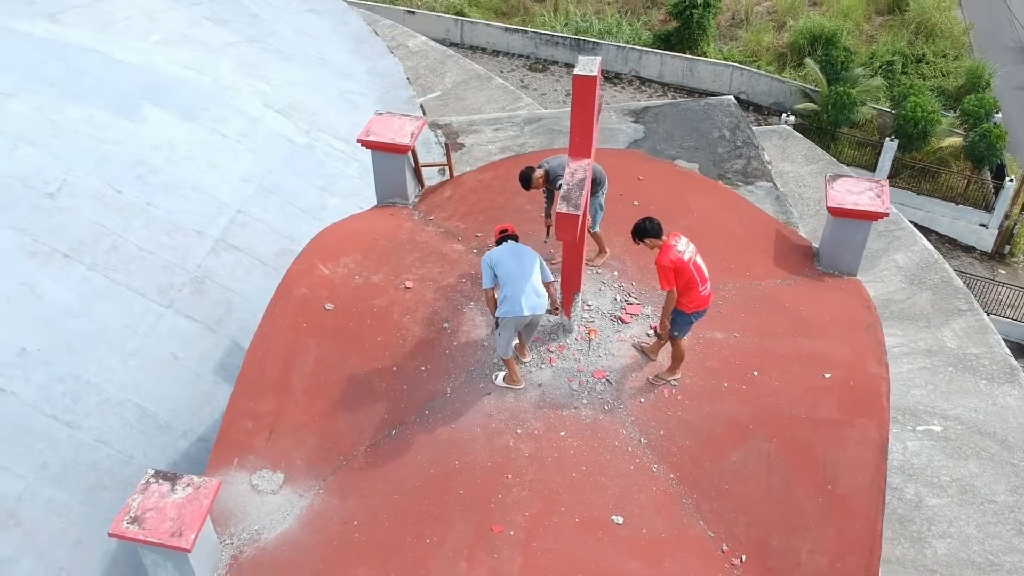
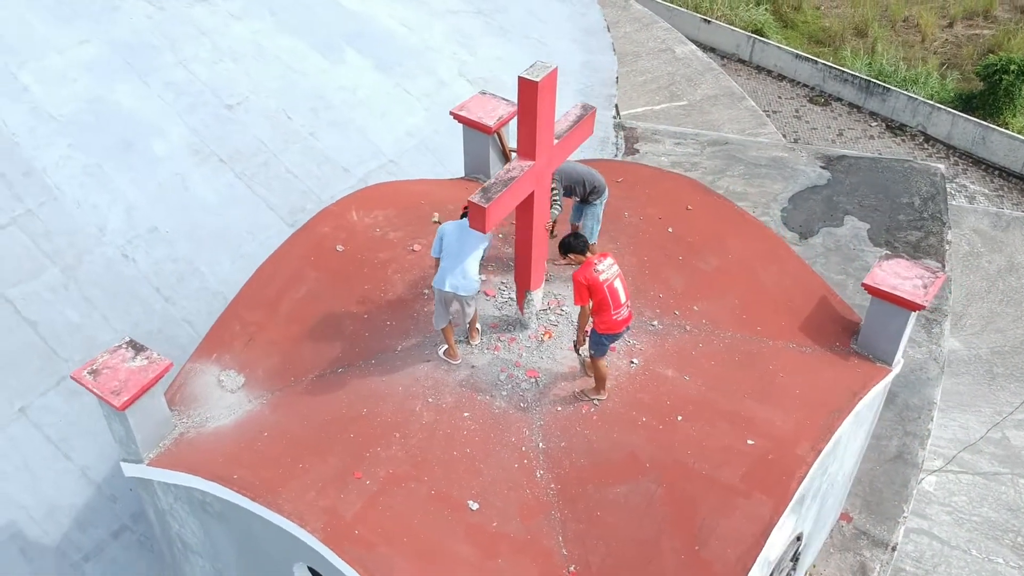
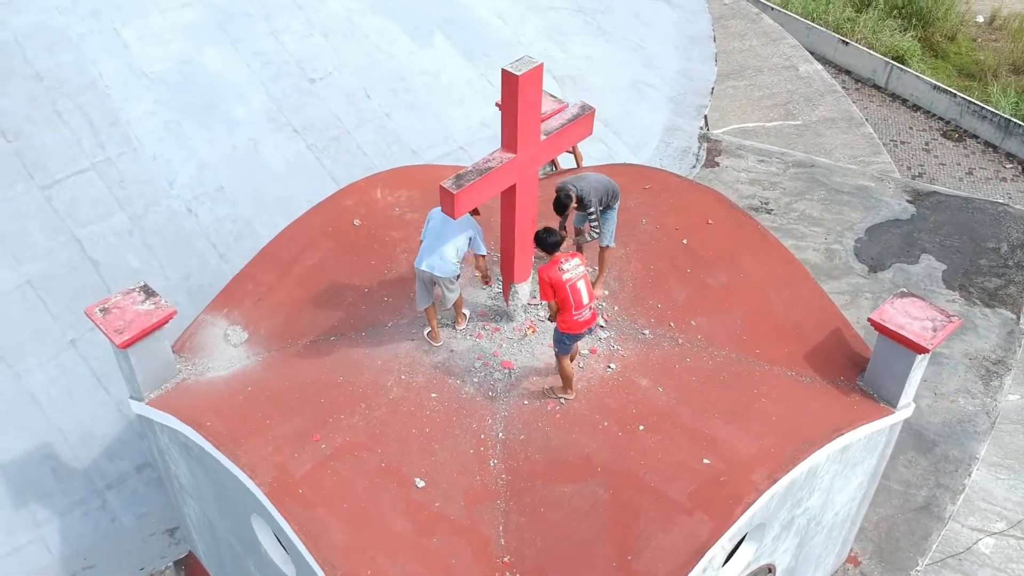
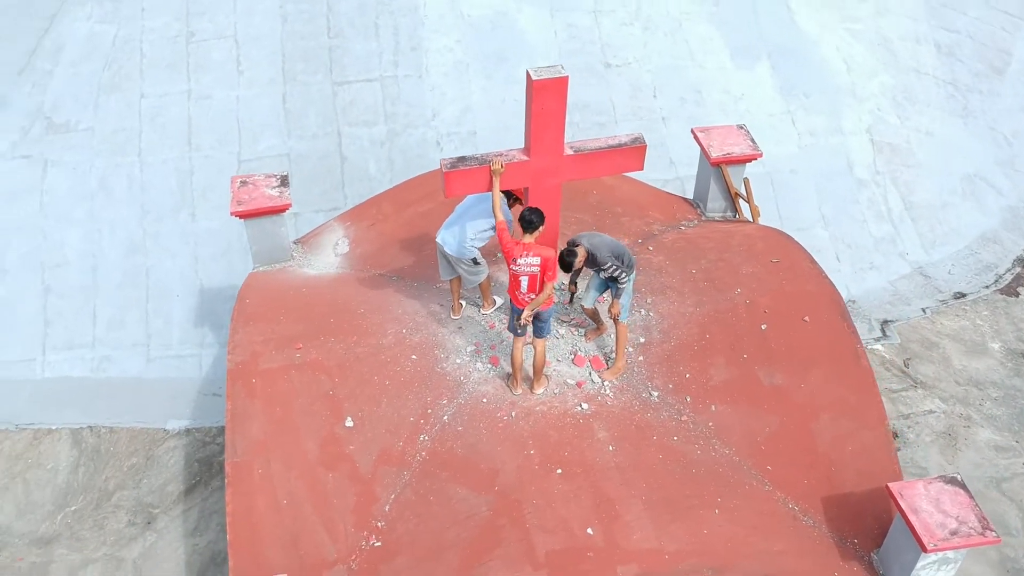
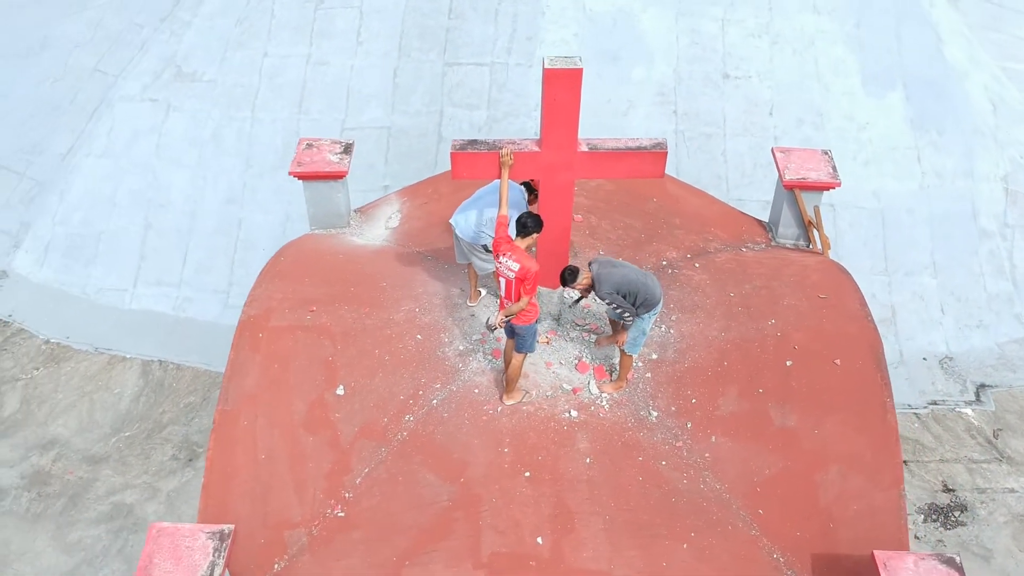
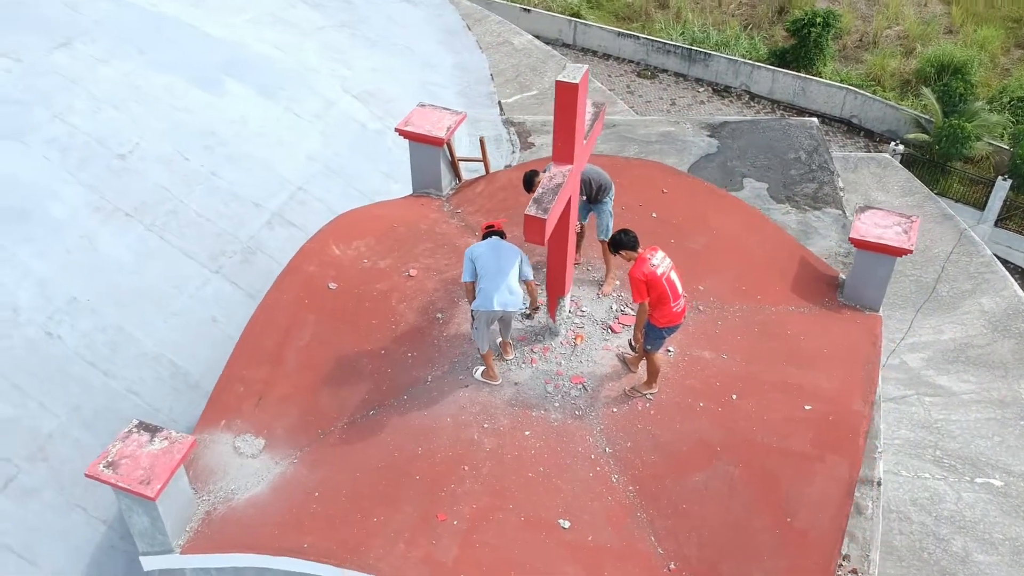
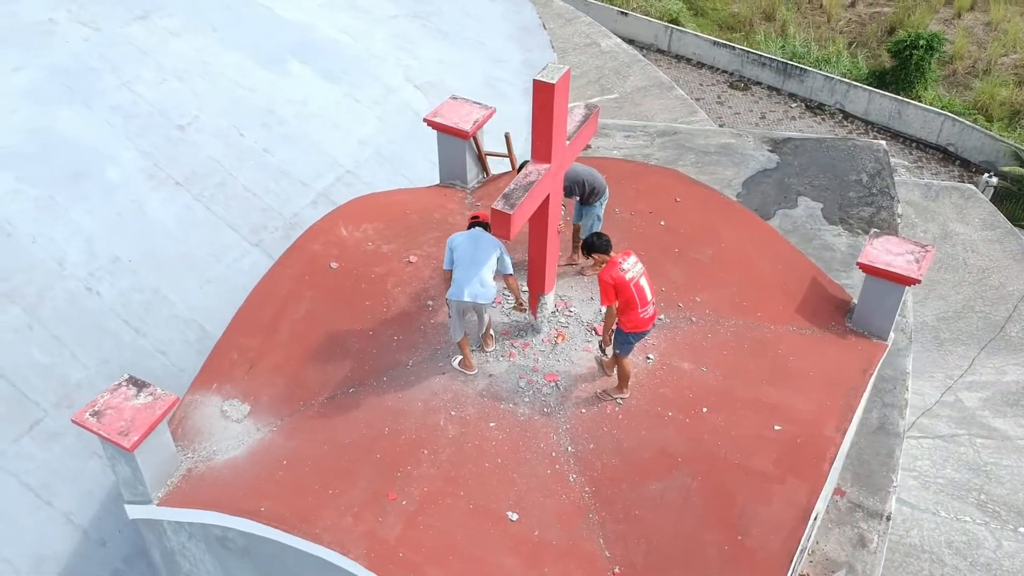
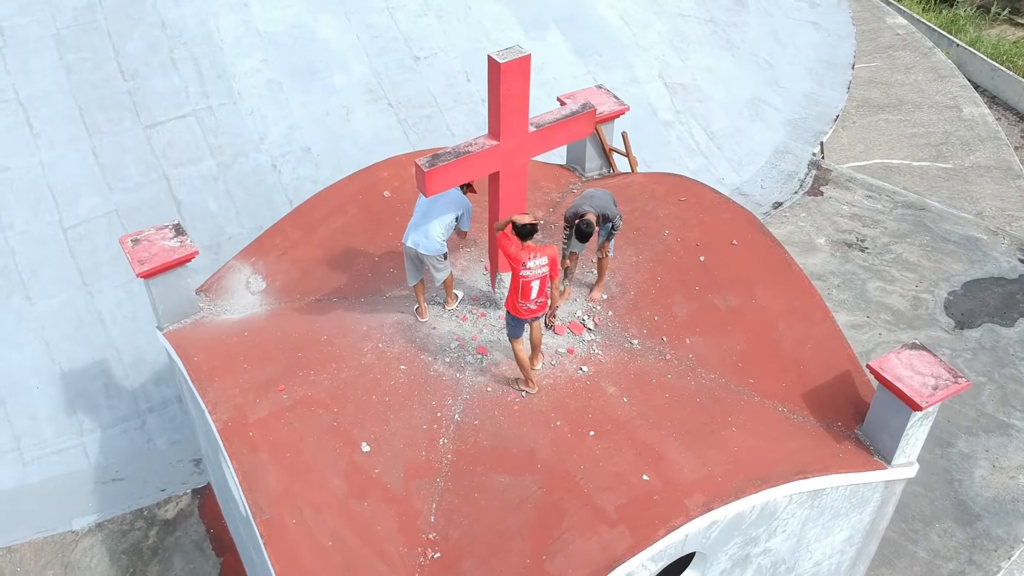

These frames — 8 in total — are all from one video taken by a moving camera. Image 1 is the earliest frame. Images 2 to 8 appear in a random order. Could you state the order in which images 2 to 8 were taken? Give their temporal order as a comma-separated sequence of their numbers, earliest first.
6, 7, 2, 3, 8, 4, 5
